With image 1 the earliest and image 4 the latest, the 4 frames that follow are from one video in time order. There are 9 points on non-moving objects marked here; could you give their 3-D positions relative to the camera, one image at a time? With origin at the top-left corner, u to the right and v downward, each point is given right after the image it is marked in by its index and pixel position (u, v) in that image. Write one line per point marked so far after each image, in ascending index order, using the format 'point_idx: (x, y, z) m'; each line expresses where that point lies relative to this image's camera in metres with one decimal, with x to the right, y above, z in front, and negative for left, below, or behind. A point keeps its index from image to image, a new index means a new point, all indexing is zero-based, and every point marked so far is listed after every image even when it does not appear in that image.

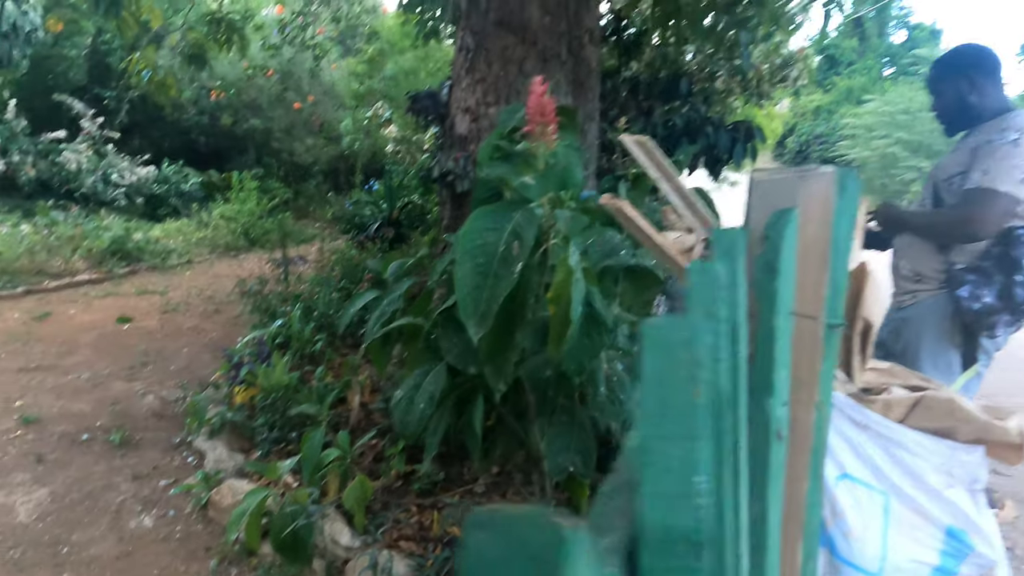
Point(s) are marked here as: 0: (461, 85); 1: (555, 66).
0: (-0.2, +1.1, +3.5) m
1: (+0.3, +1.1, +3.4) m
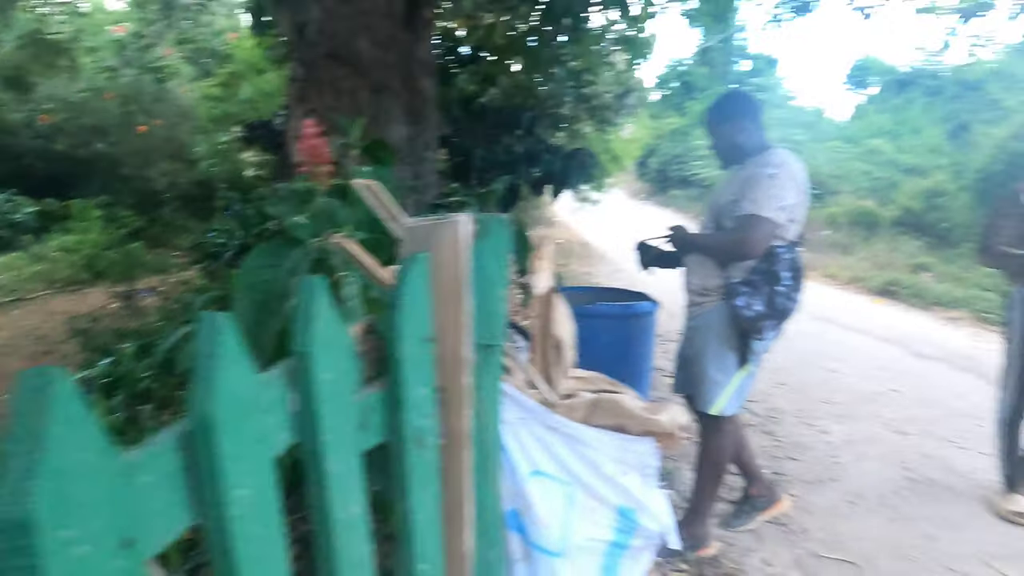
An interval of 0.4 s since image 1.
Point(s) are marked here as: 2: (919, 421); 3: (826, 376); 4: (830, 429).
0: (-1.1, +0.9, +3.5) m
1: (-0.6, +1.0, +3.5) m
2: (+2.6, -0.9, +4.2) m
3: (+2.5, -0.7, +5.3) m
4: (+1.9, -0.8, +4.0) m
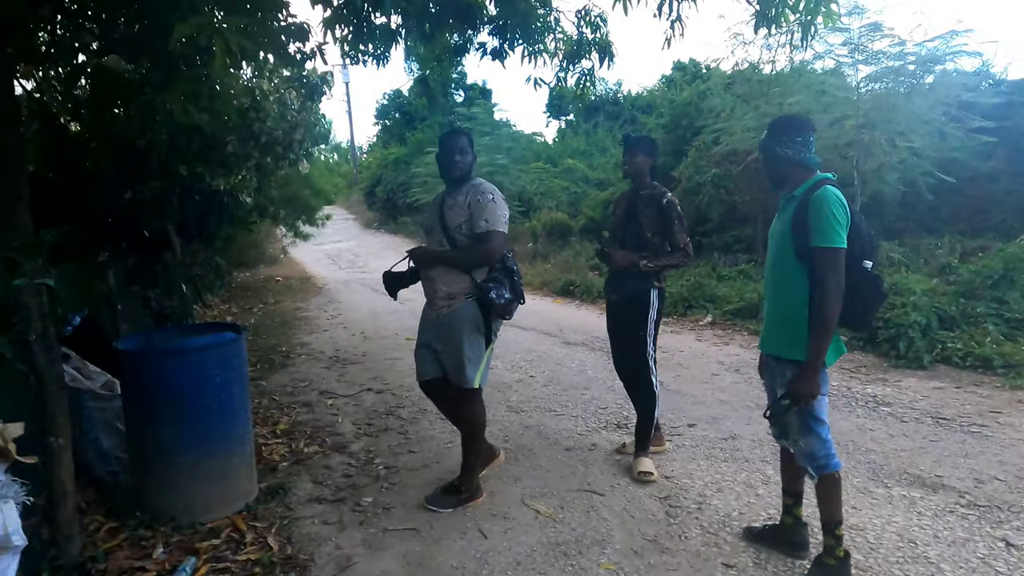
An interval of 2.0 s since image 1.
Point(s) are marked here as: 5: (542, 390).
0: (-3.3, +0.5, +3.1) m
1: (-2.8, +0.7, +3.2) m
2: (+0.2, -0.8, +5.0) m
3: (-0.3, -0.8, +6.0) m
4: (-0.4, -0.9, +4.6) m
5: (+0.2, -0.8, +5.3) m
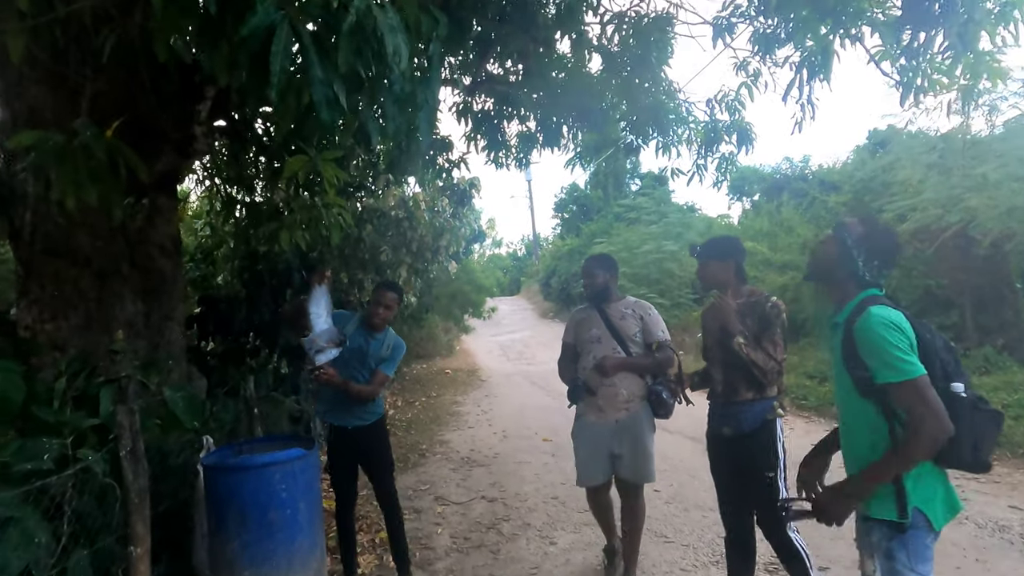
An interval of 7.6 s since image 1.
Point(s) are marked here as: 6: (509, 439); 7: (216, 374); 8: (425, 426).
0: (-2.9, -0.1, +3.8) m
1: (-2.4, 0.0, +3.9) m
2: (+0.9, -1.6, +4.6) m
3: (+0.8, -1.7, +5.6) m
4: (+0.3, -1.6, +4.3) m
5: (+1.1, -1.6, +4.8) m
6: (0.0, -1.8, +7.7) m
7: (-2.1, -0.6, +4.7) m
8: (-1.2, -1.9, +8.9) m
